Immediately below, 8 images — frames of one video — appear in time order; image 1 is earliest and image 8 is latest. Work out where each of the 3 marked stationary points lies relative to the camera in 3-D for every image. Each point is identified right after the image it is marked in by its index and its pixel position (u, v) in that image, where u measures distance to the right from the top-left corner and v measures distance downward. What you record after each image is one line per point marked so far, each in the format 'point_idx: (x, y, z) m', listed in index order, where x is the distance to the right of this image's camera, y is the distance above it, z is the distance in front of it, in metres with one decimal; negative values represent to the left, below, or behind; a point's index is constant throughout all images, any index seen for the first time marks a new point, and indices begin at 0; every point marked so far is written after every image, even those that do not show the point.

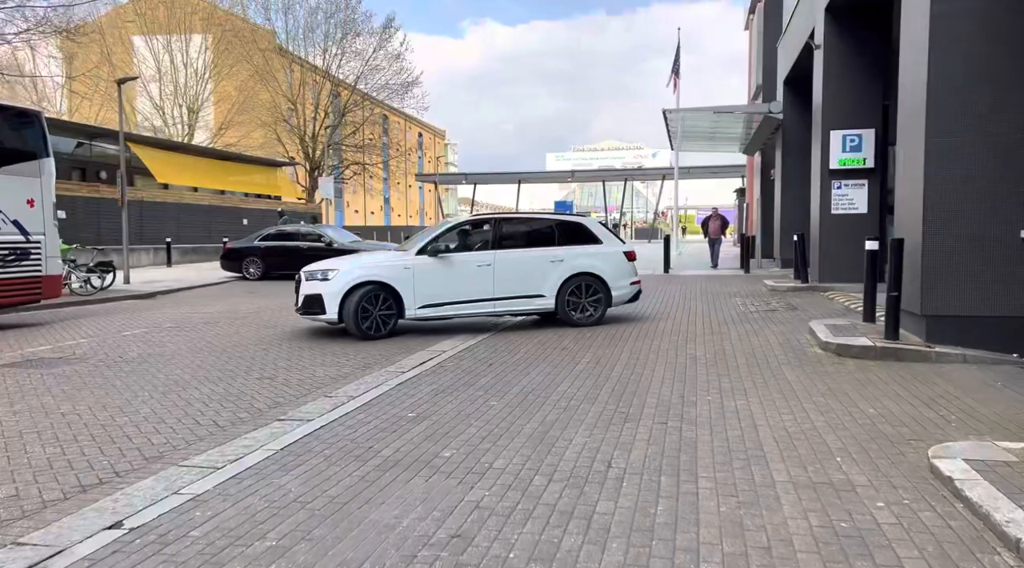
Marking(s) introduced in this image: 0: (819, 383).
0: (+2.9, -0.9, +6.7) m
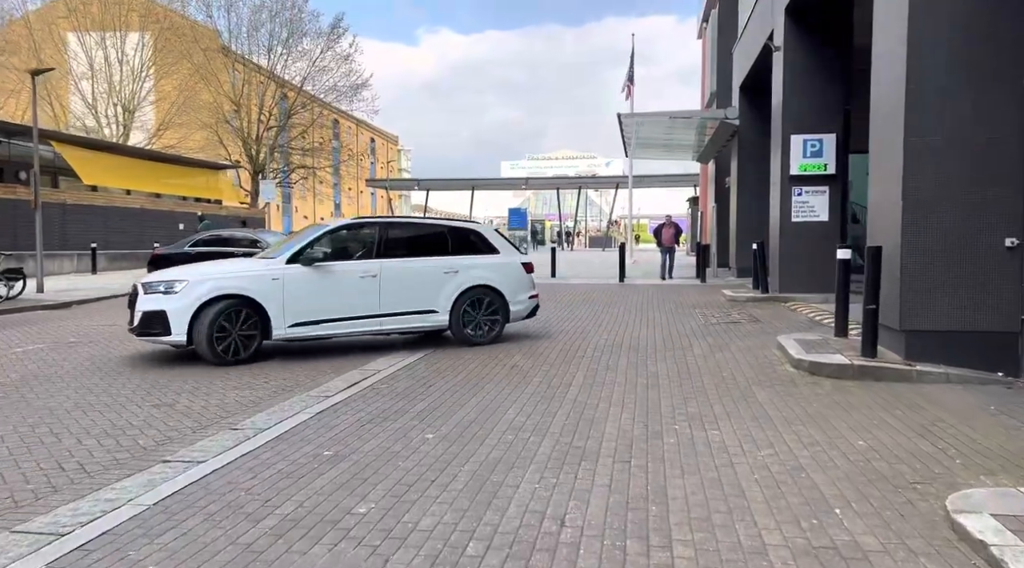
0: (+2.4, -1.0, +6.0) m
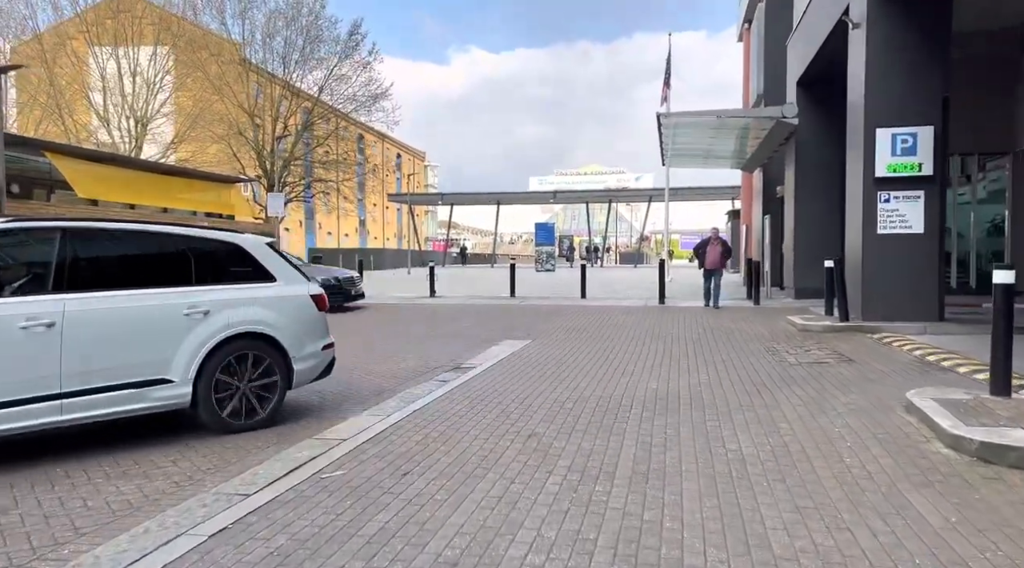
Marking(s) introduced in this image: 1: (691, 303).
0: (+2.4, -1.3, +3.6) m
1: (+4.7, -0.4, +19.1) m
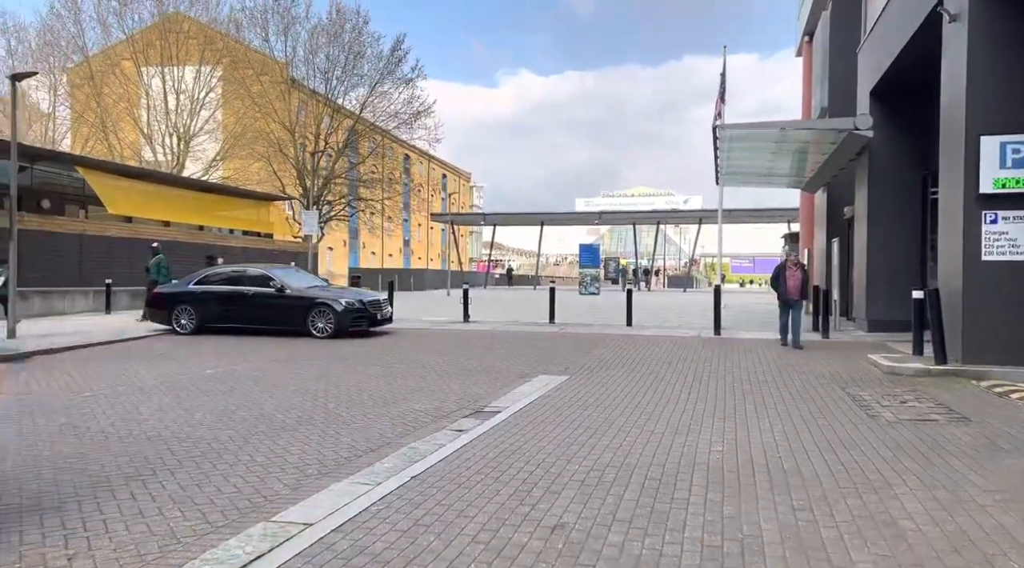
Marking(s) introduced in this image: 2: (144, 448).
0: (+2.4, -1.5, +2.0) m
1: (+5.6, -1.1, +17.4) m
2: (-3.0, -1.4, +5.9) m
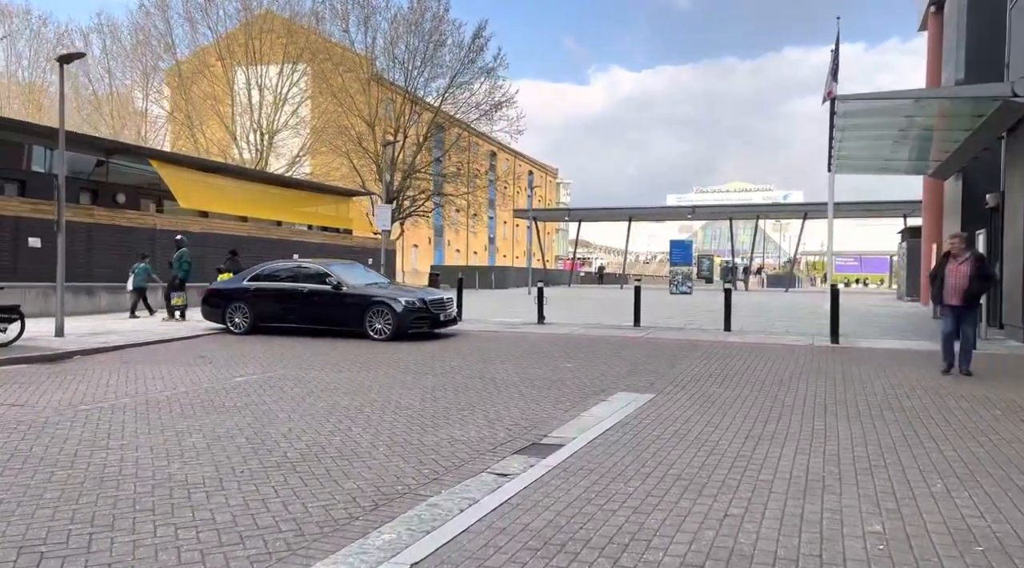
0: (+2.2, -1.5, 0.0) m
1: (+7.3, -1.1, +14.9) m
2: (-2.7, -1.3, +4.5) m
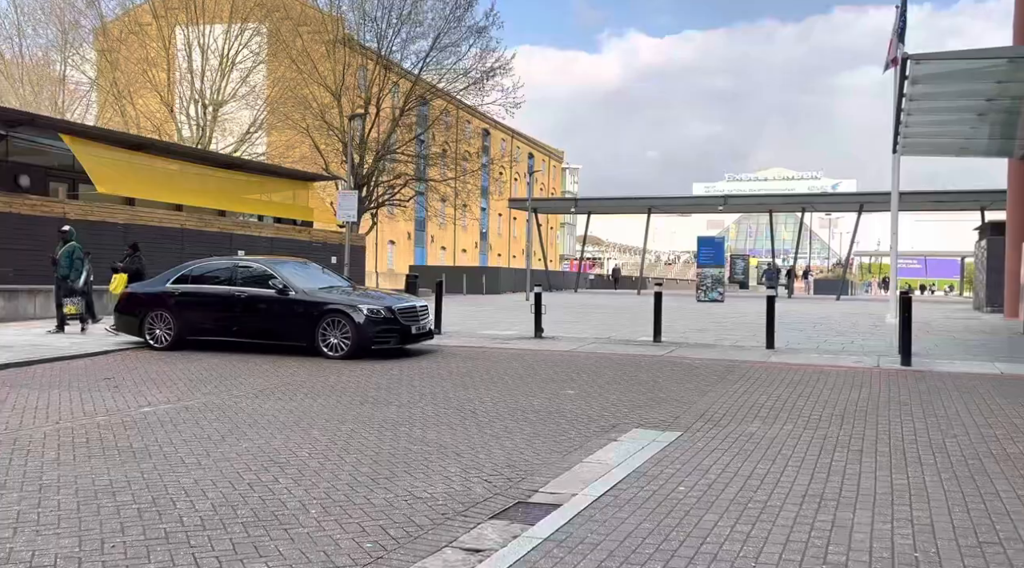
0: (+2.2, -1.4, -3.4) m
1: (+7.2, -1.2, +11.5) m
2: (-2.7, -1.3, +1.1) m
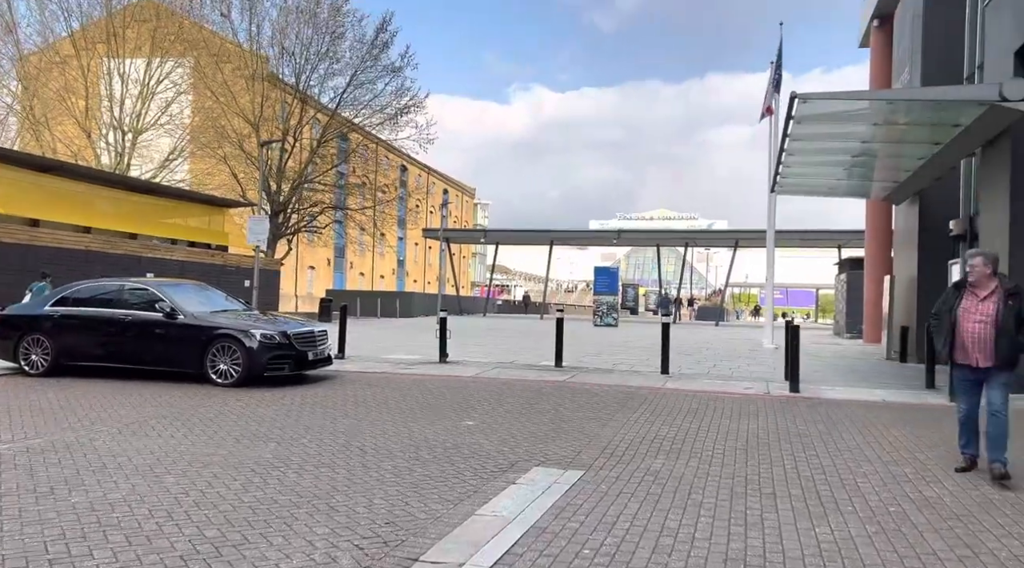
0: (+1.8, -1.4, -2.5) m
1: (+5.5, -1.7, +12.7) m
2: (-3.5, -1.4, +1.6) m
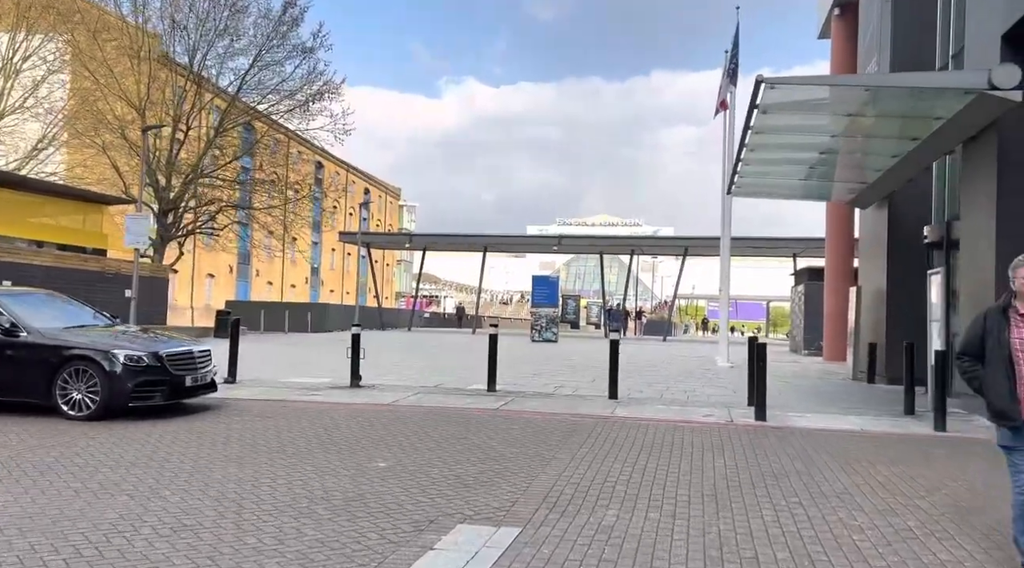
0: (+2.0, -1.4, -4.2) m
1: (+4.4, -1.9, +11.4) m
2: (-3.6, -1.4, -0.6) m
